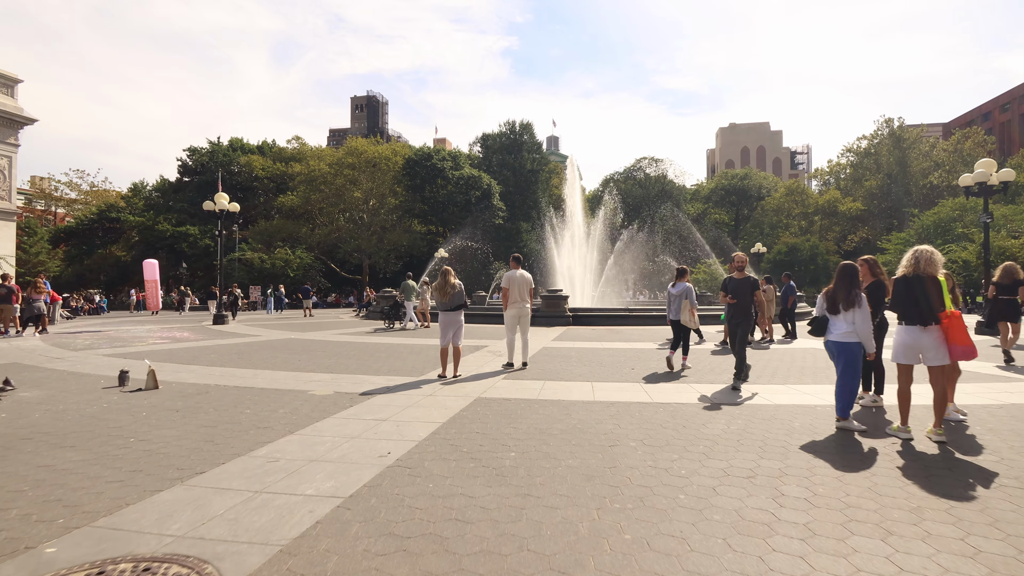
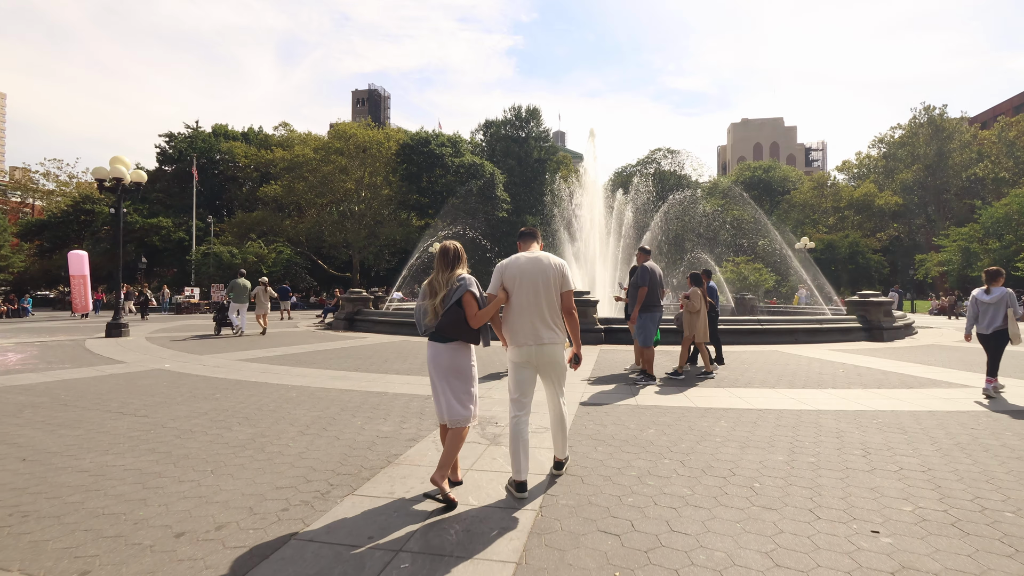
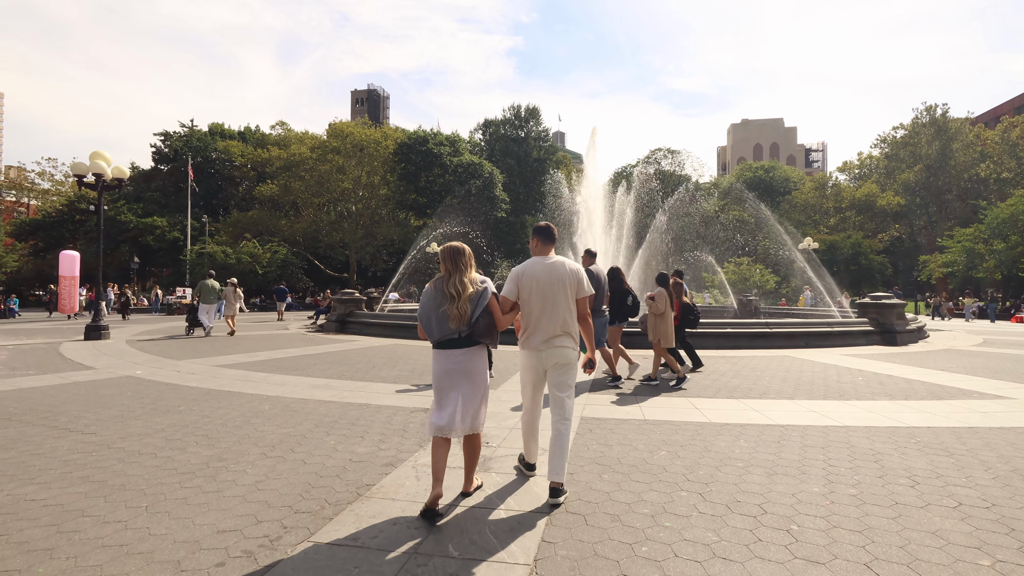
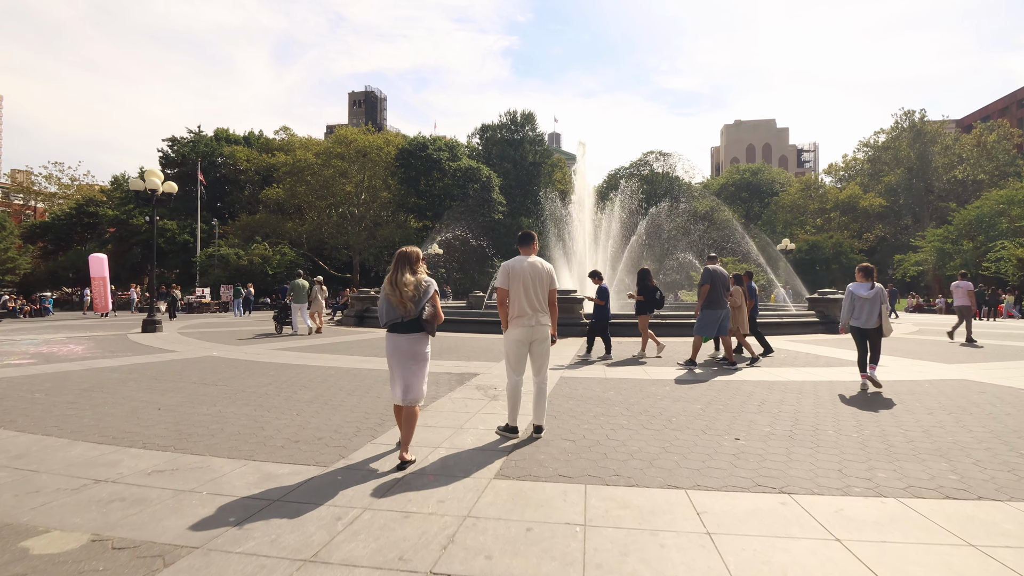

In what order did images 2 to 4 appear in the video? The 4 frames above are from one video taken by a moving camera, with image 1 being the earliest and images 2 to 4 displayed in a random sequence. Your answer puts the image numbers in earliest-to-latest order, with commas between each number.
4, 2, 3
